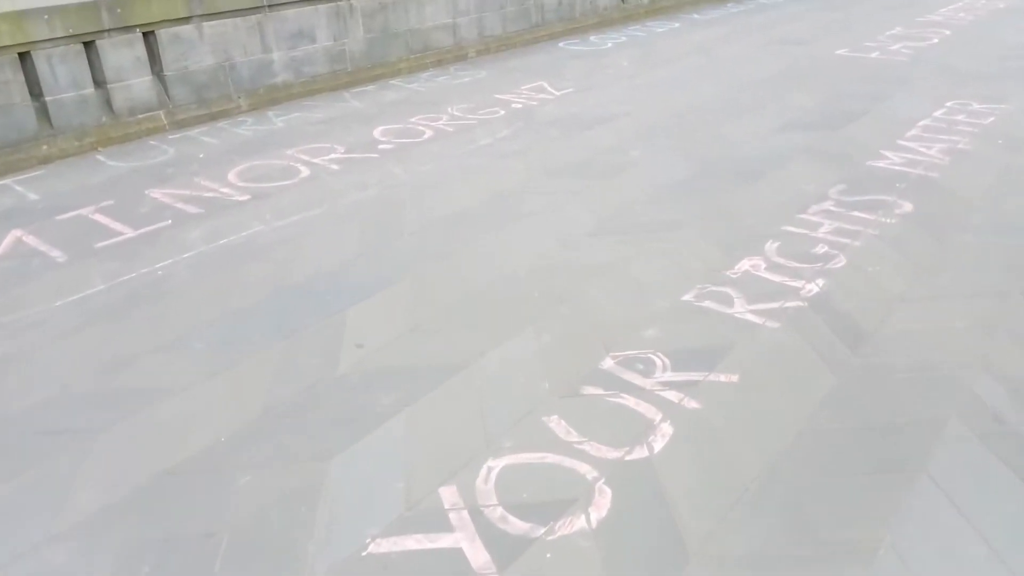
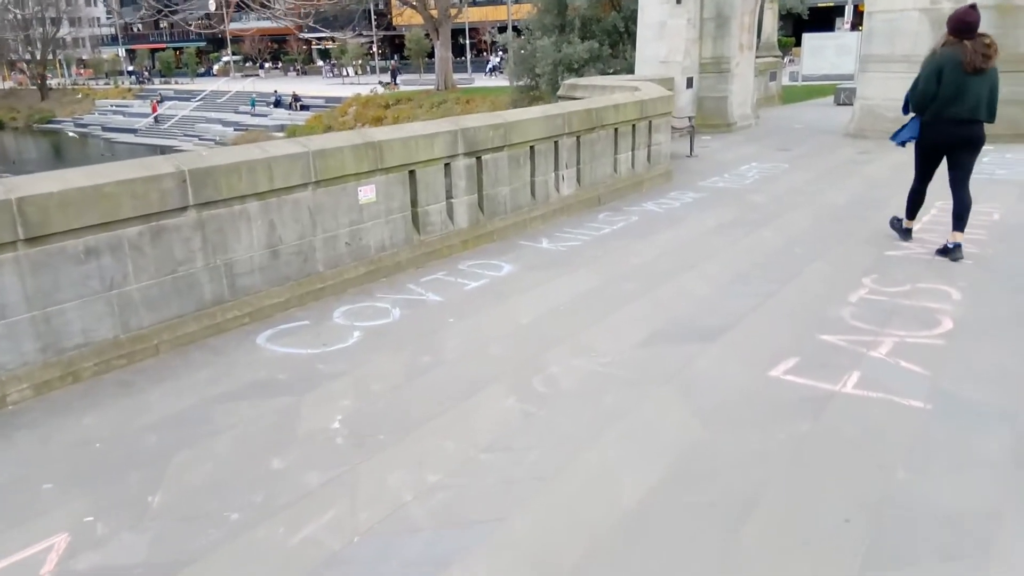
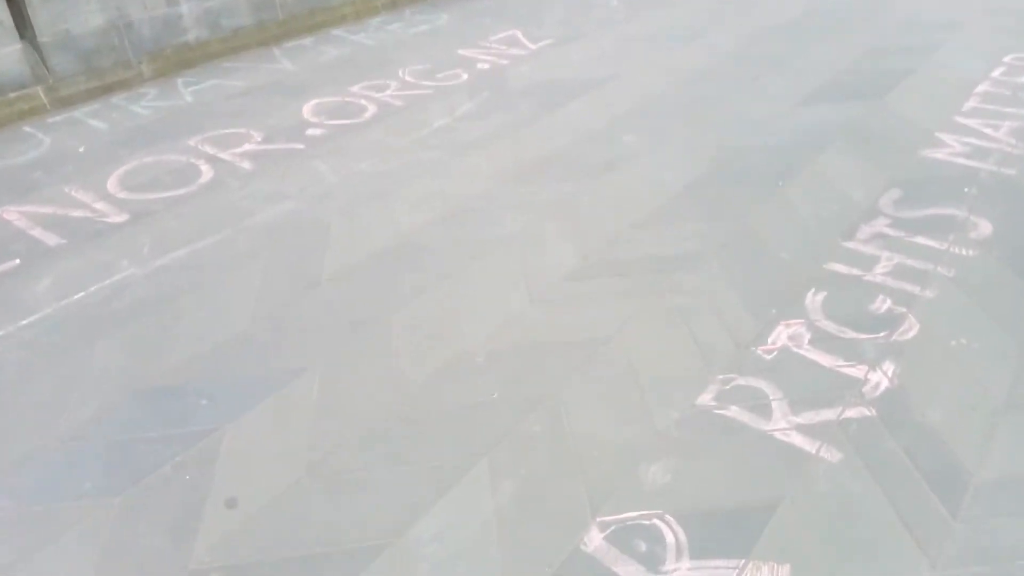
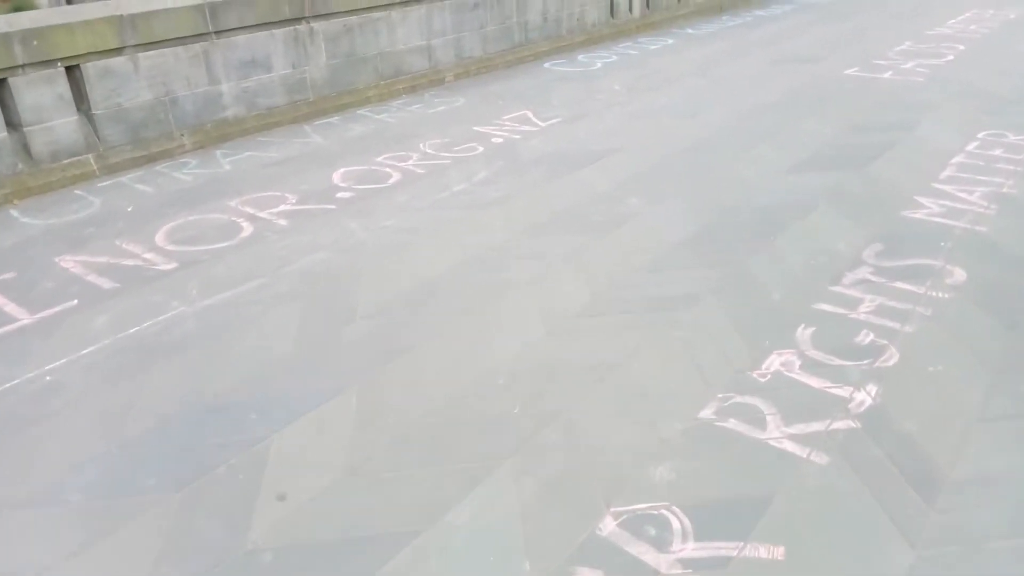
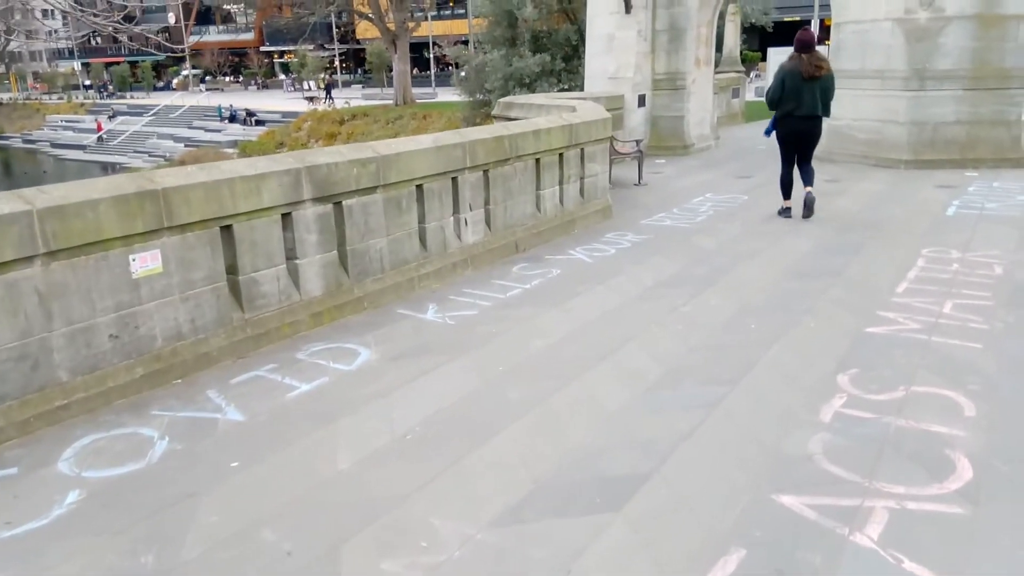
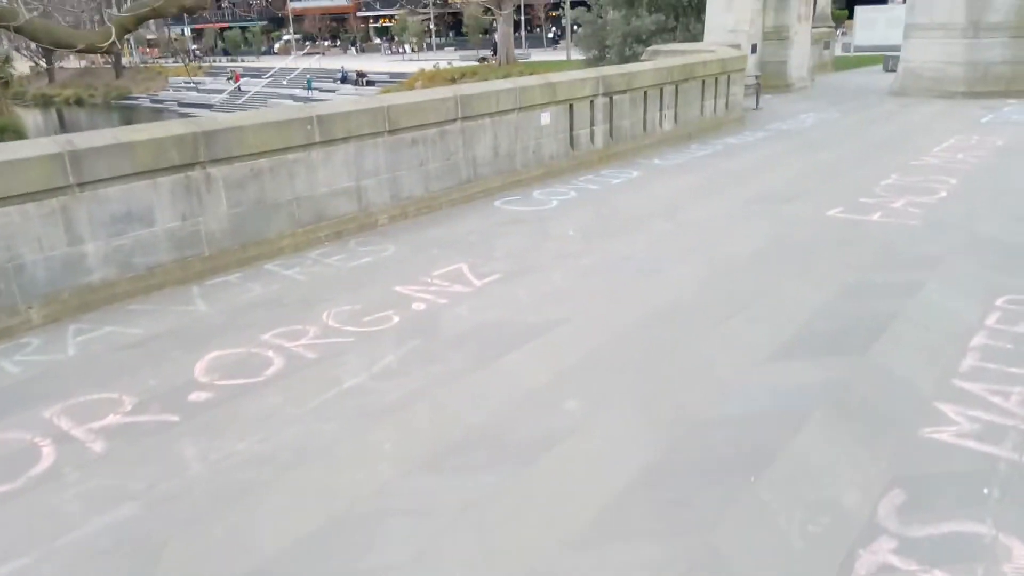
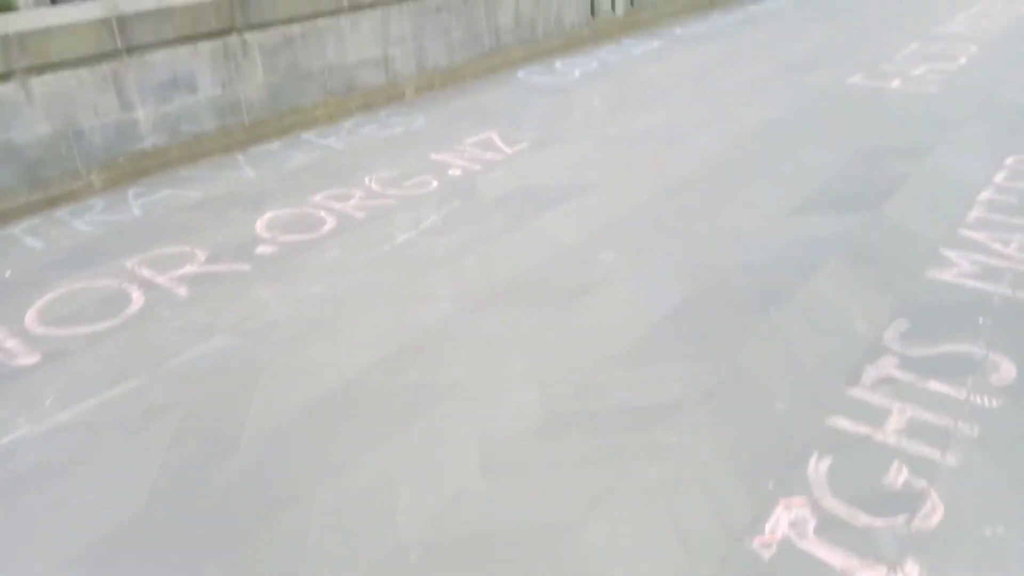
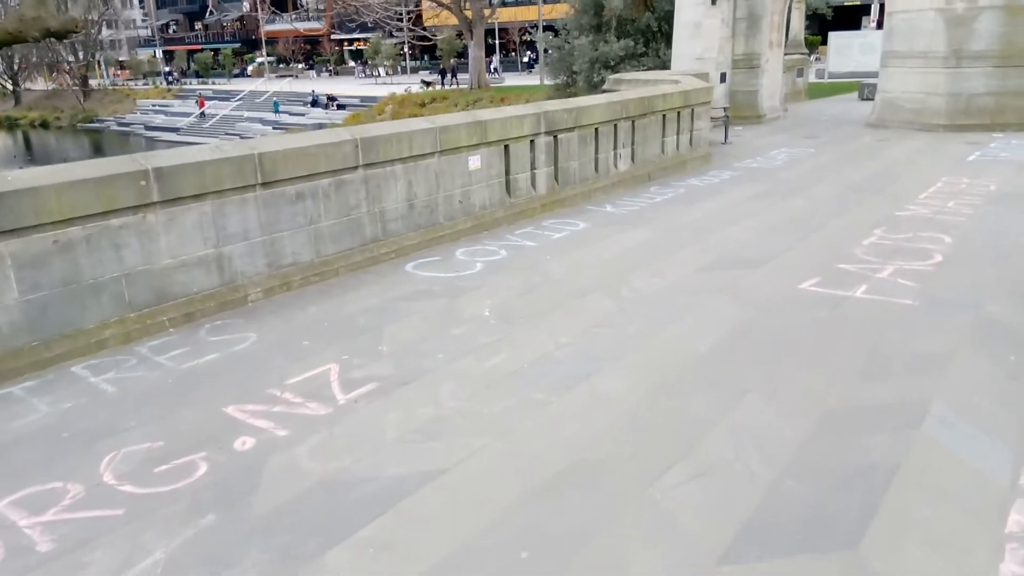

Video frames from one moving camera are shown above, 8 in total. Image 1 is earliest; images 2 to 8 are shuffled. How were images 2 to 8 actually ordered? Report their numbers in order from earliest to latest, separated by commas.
4, 3, 7, 6, 8, 2, 5
